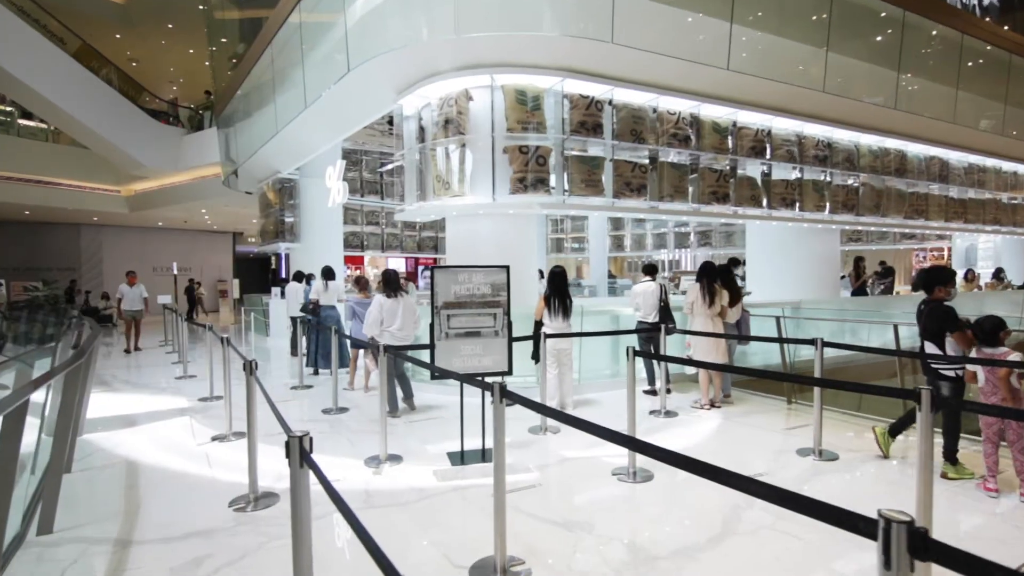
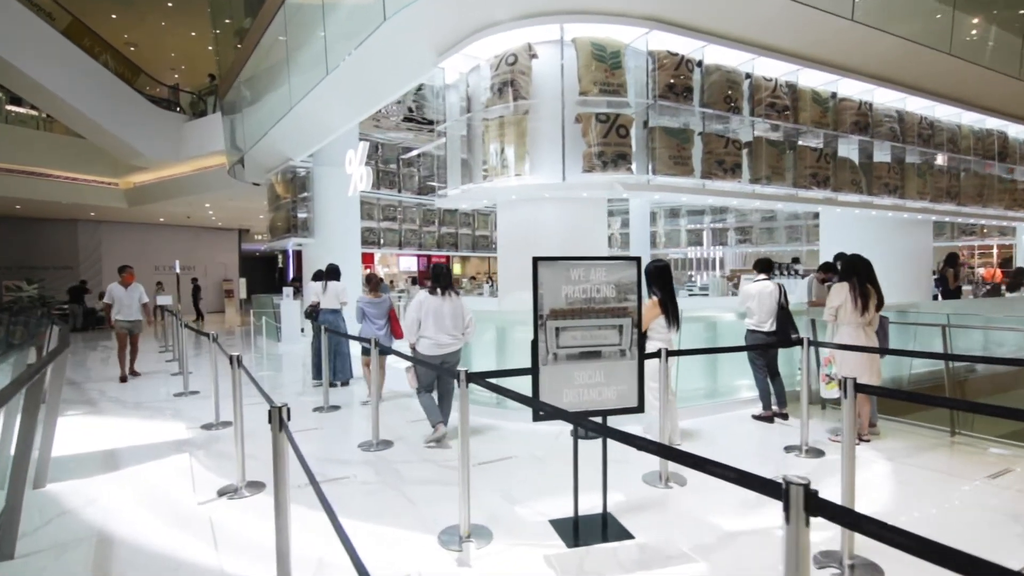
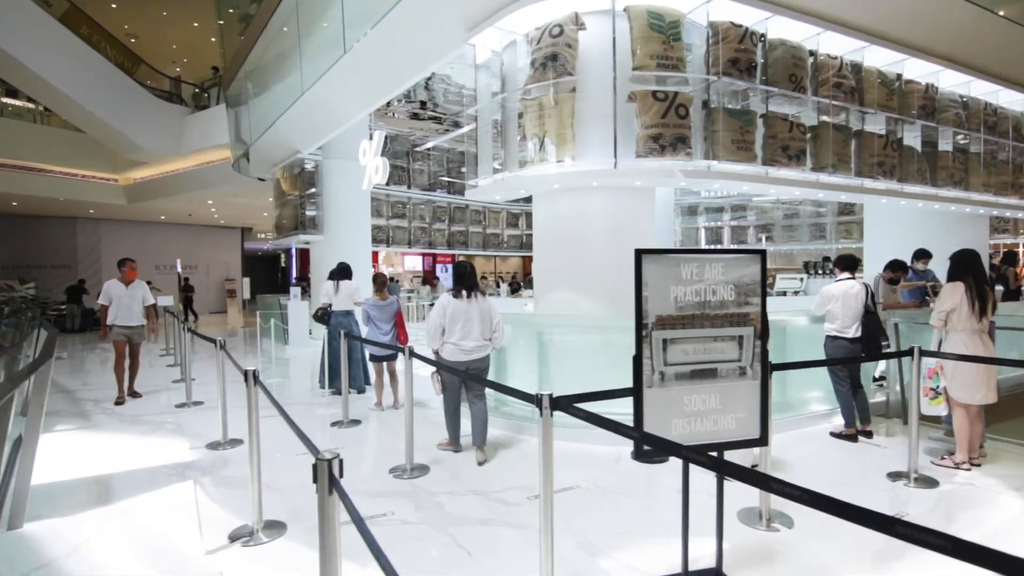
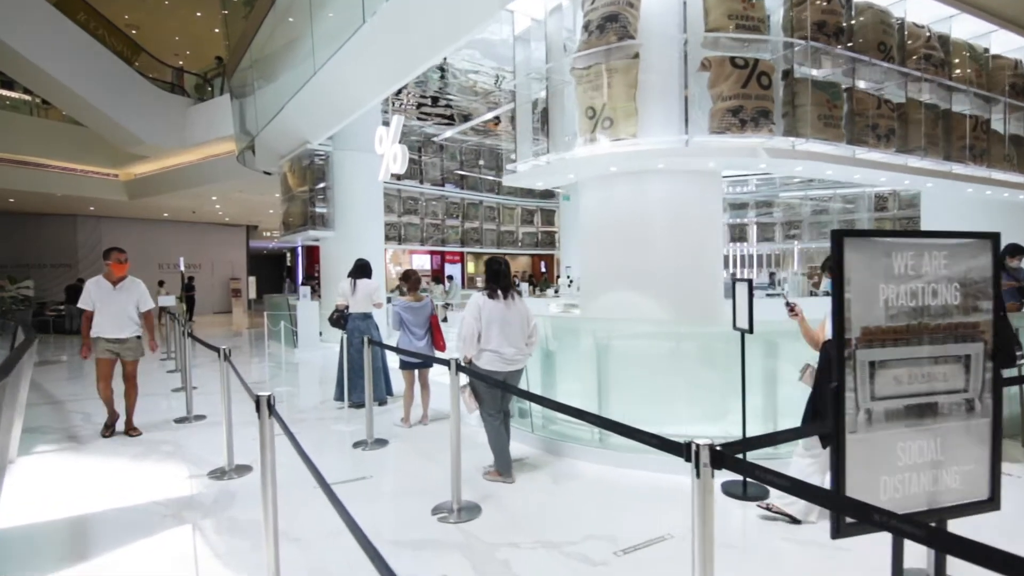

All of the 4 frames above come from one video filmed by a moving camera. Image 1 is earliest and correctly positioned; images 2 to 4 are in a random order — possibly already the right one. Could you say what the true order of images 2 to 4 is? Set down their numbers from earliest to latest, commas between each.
2, 3, 4
